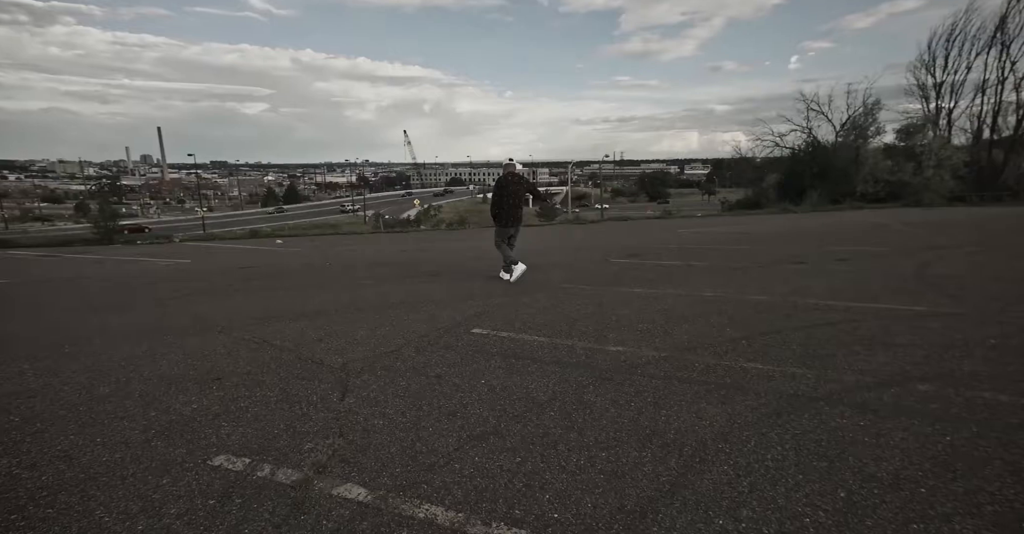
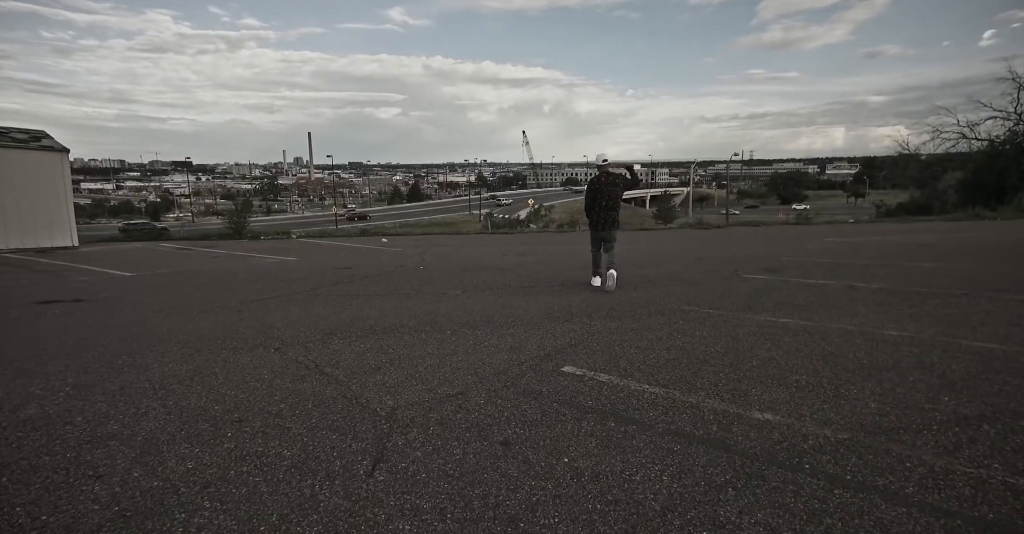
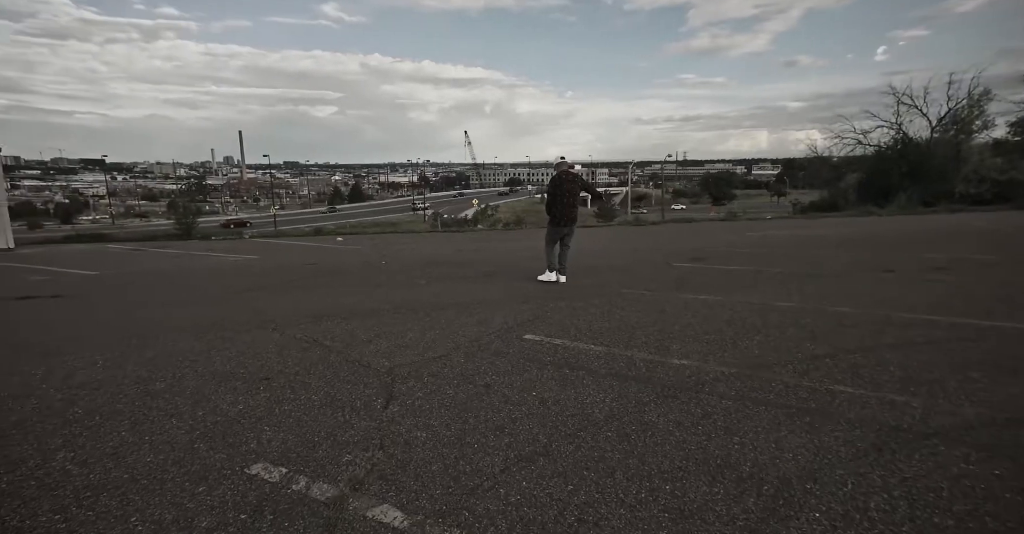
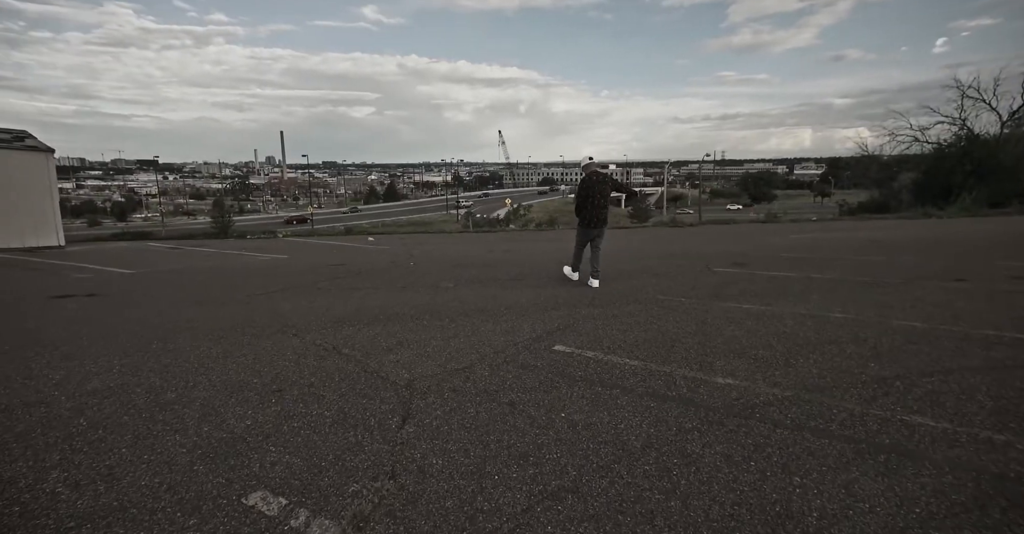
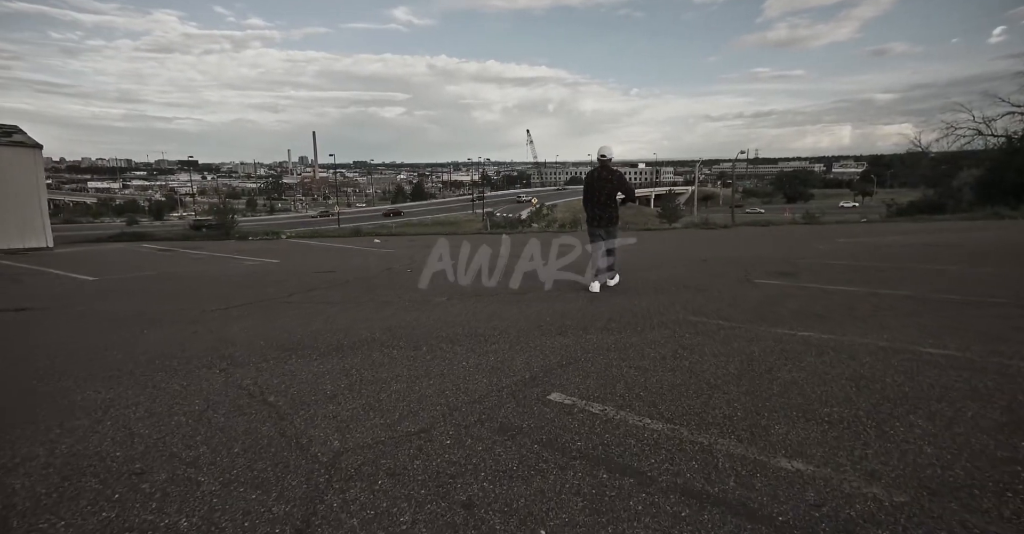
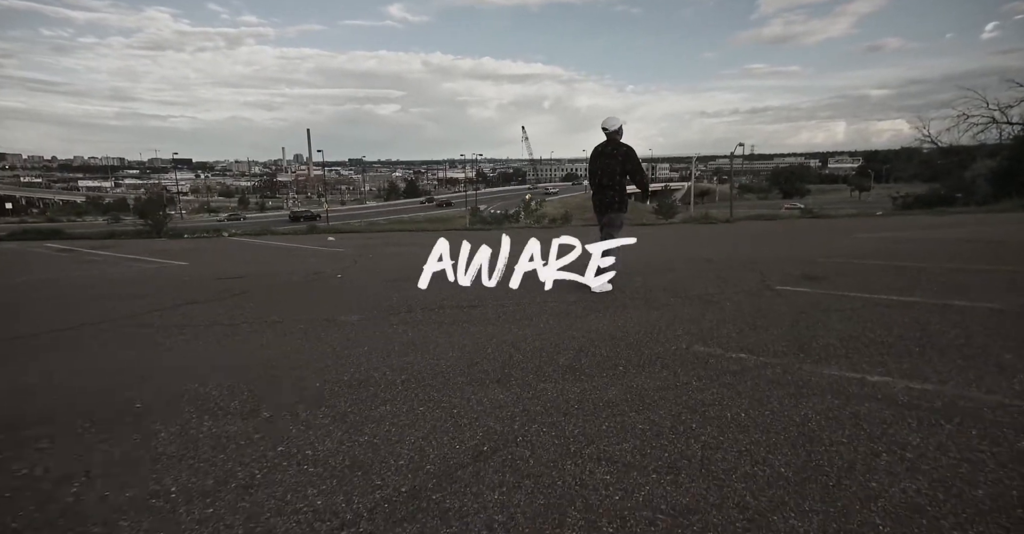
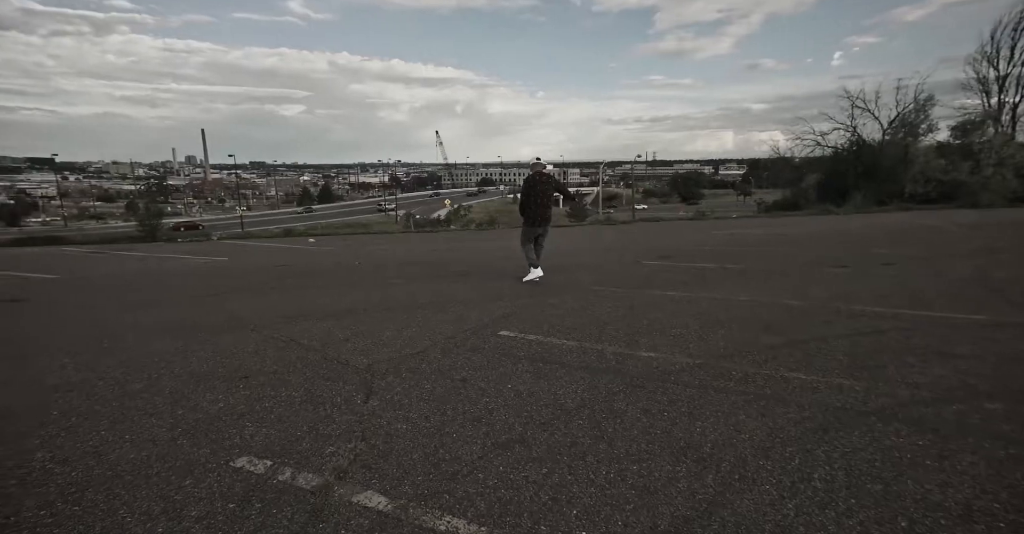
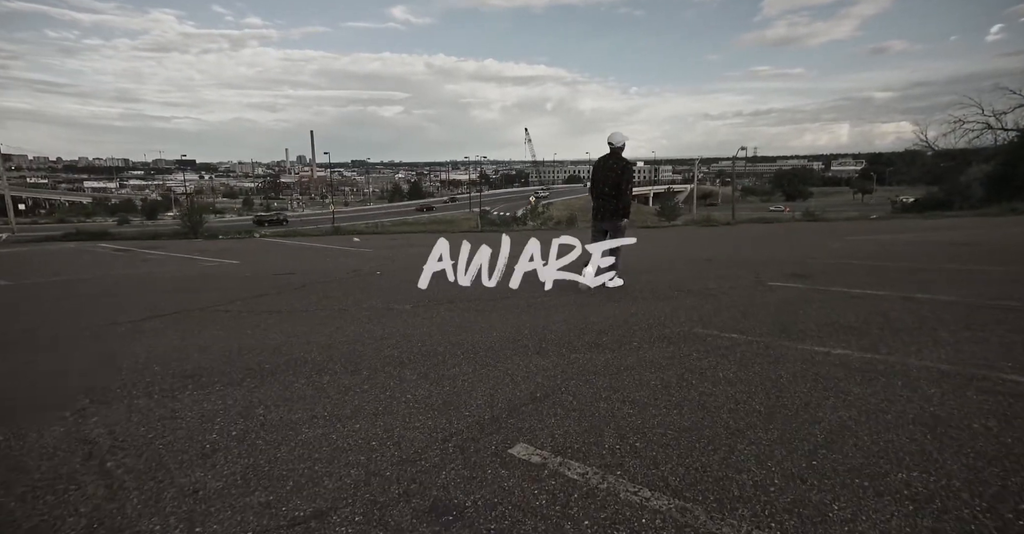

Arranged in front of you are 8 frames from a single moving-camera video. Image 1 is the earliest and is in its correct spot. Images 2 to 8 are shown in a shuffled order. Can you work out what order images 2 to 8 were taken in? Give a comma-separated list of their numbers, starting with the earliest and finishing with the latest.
7, 3, 4, 2, 5, 8, 6
